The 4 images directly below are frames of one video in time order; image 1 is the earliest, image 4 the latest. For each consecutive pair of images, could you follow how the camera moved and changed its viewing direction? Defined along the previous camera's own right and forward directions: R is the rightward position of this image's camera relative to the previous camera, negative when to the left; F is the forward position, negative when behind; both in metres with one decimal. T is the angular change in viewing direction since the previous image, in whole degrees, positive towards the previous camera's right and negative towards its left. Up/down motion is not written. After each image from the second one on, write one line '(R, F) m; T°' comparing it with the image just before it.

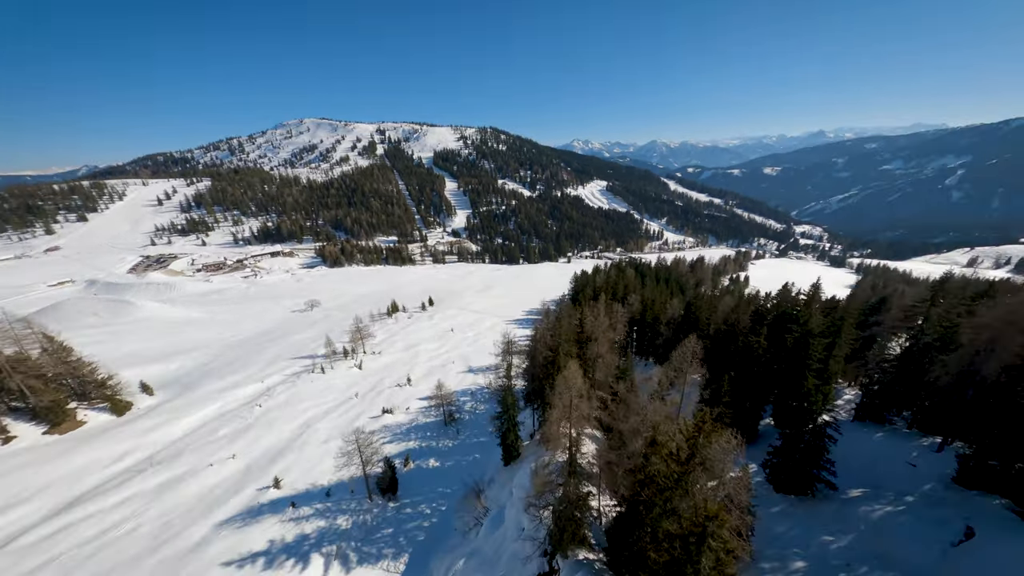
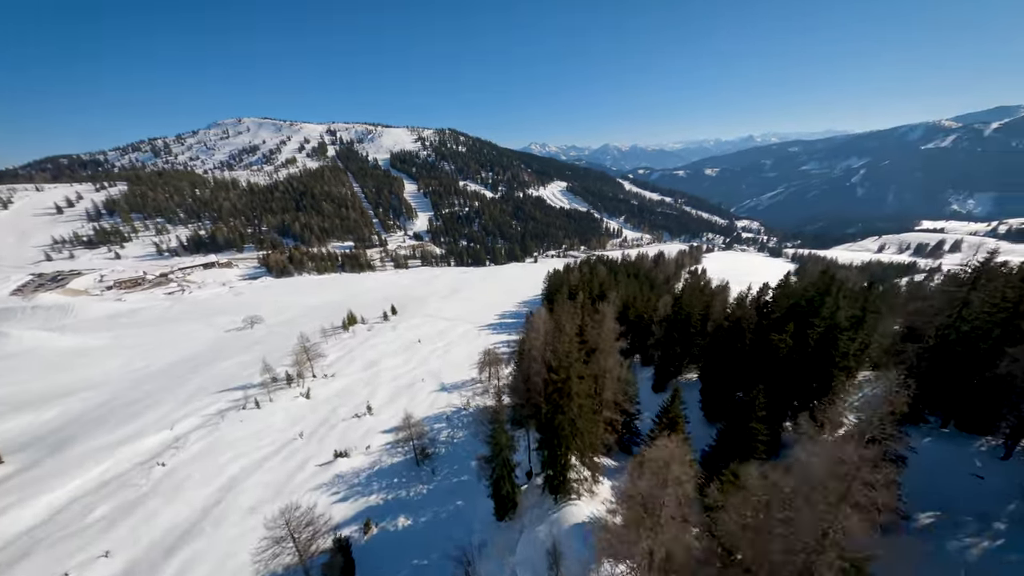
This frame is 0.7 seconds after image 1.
(-1.3, +6.1) m; +6°
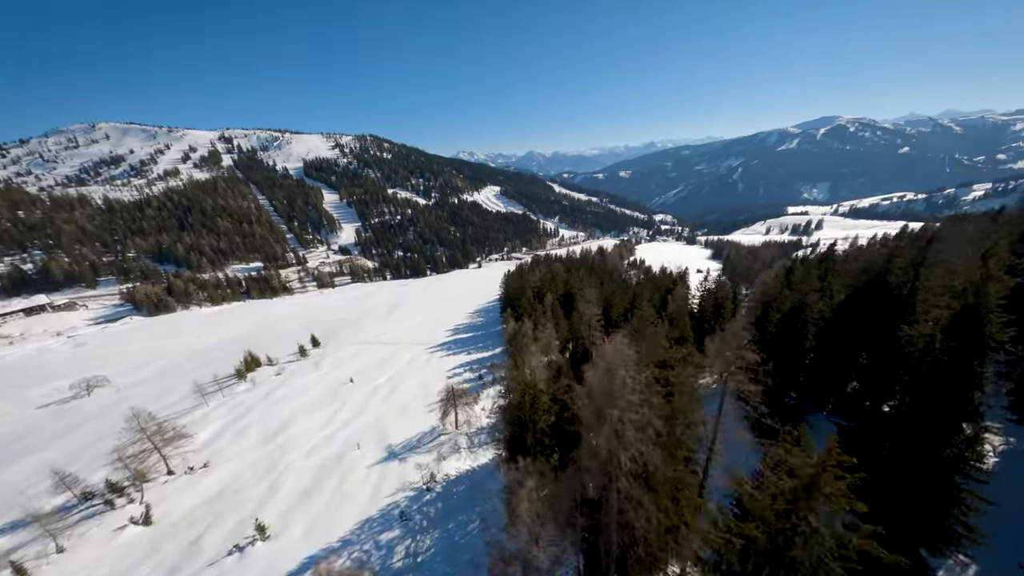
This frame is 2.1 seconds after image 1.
(-2.4, +12.9) m; +11°
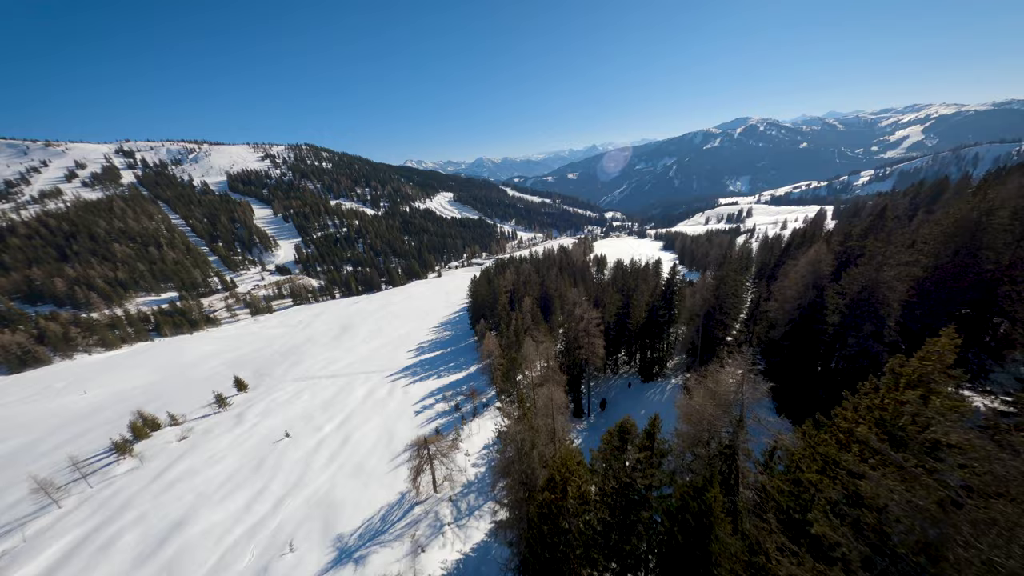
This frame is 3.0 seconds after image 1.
(-1.8, +8.7) m; +7°
